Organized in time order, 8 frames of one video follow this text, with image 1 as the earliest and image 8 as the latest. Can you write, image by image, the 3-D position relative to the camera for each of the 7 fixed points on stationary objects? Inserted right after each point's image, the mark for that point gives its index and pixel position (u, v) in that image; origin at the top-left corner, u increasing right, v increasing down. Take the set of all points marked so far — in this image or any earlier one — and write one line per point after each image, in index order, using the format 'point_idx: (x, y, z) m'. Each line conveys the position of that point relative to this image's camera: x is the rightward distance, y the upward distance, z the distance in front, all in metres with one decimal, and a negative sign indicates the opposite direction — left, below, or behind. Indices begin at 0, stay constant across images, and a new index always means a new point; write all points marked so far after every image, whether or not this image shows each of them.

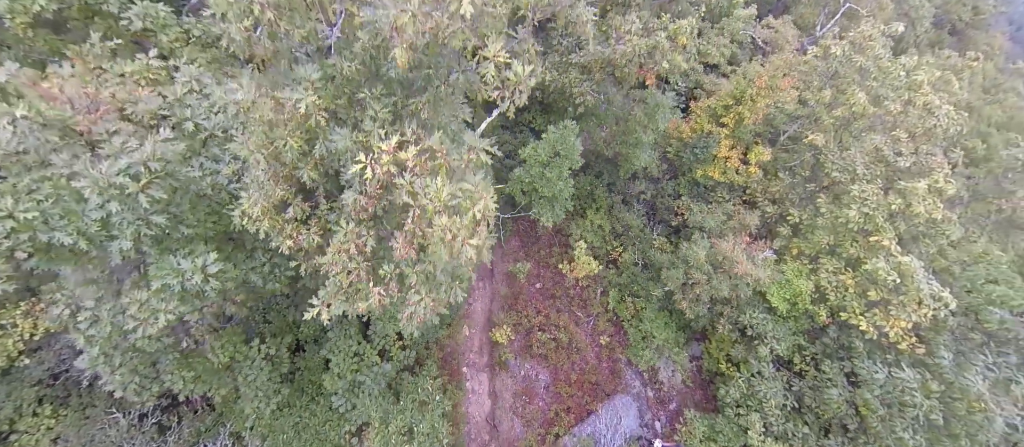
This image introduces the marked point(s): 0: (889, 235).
0: (+9.2, -0.3, +11.0) m
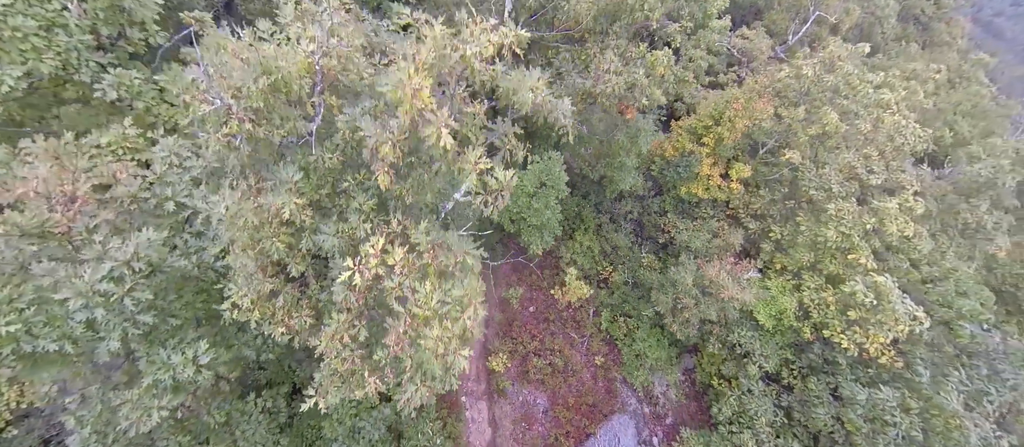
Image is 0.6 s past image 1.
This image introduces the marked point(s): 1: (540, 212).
0: (+9.0, -0.8, +11.3) m
1: (+0.8, +0.4, +13.2) m
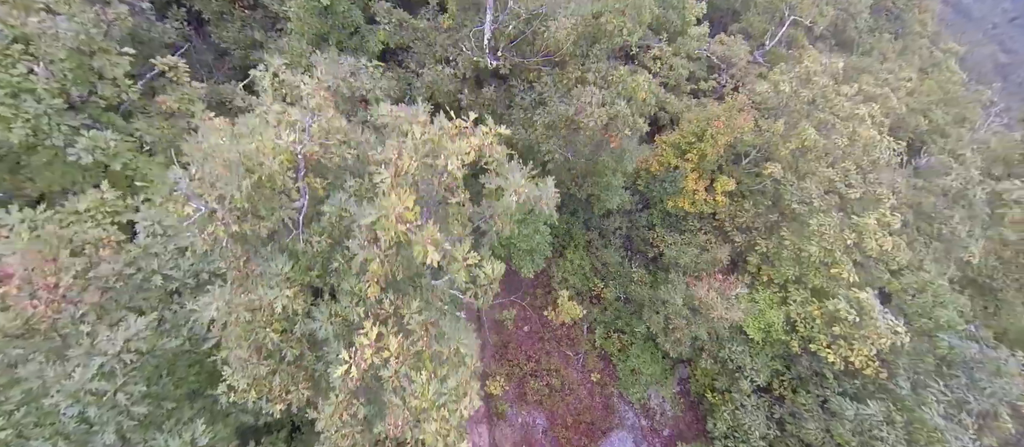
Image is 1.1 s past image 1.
0: (+8.7, -1.2, +11.6) m
1: (+0.5, -0.4, +13.3) m
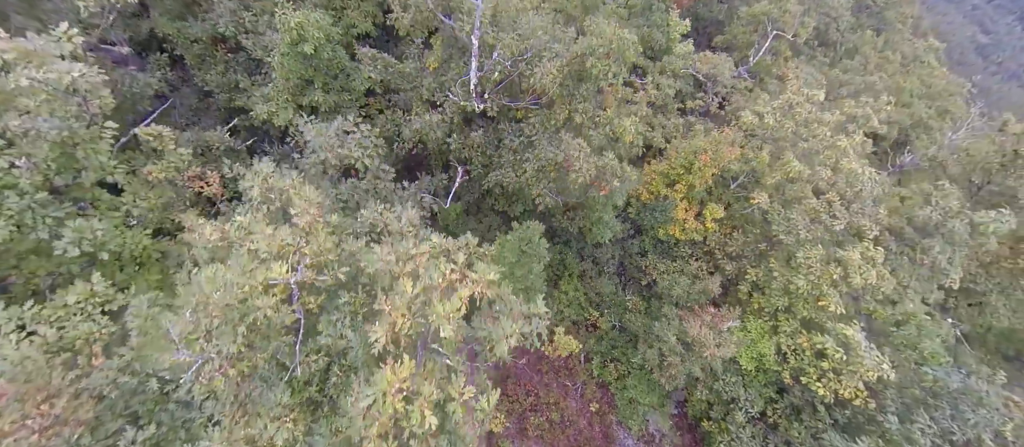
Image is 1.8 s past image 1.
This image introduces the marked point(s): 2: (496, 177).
0: (+8.6, -2.1, +11.8) m
1: (+0.3, -1.7, +13.4) m
2: (-0.5, +1.4, +13.8) m
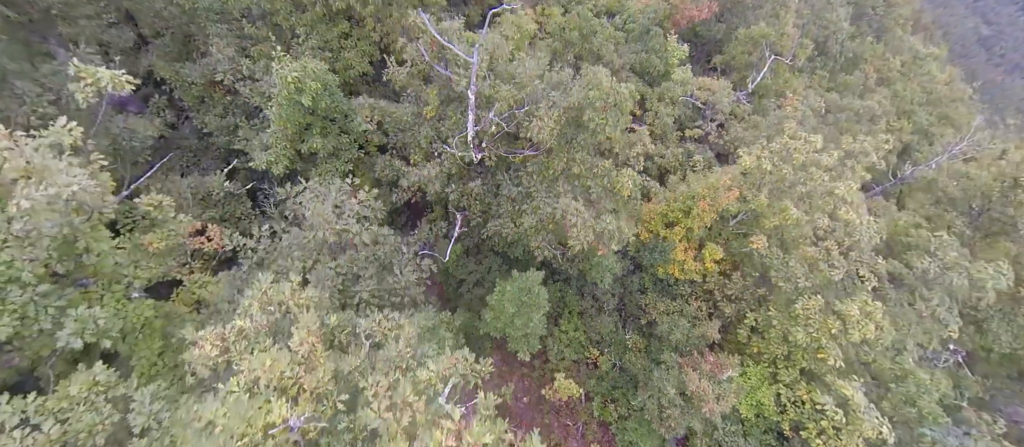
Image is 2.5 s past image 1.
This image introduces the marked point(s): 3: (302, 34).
0: (+8.6, -3.5, +11.9) m
1: (+0.3, -3.2, +13.4) m
2: (-0.5, -0.1, +13.8) m
3: (-7.8, +6.9, +16.4) m
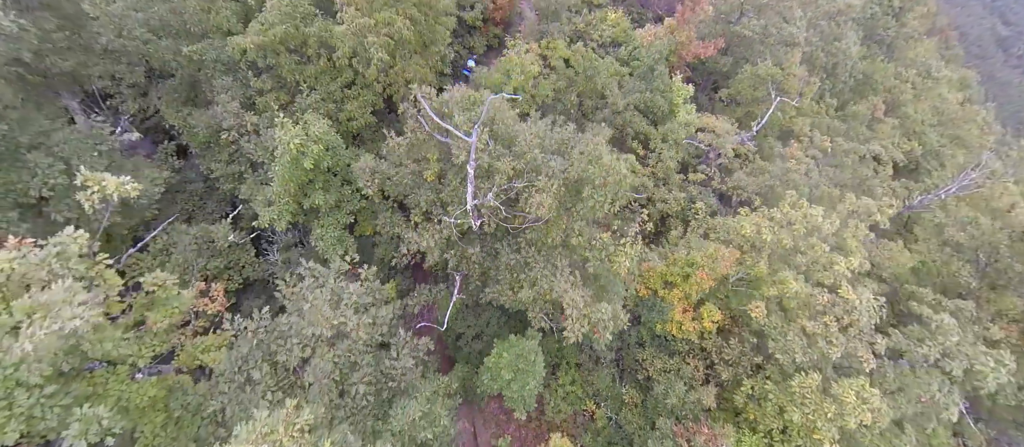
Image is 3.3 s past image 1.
0: (+8.4, -5.7, +11.9) m
1: (+0.2, -5.2, +13.6) m
2: (-0.6, -2.1, +14.0) m
3: (-7.7, +5.0, +16.6) m
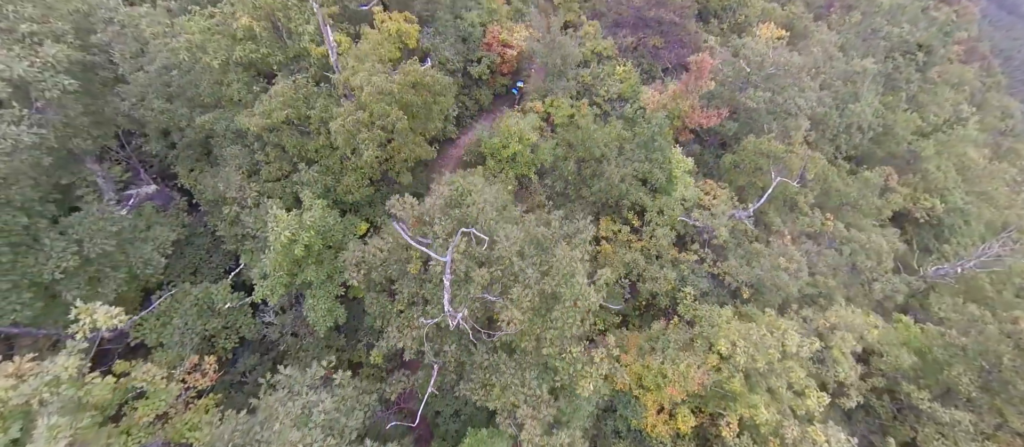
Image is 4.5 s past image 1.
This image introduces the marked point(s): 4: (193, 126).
0: (+7.2, -9.4, +11.9) m
1: (-0.9, -8.4, +14.0) m
2: (-1.5, -5.3, +14.4) m
3: (-8.0, +2.3, +17.2) m
4: (-13.1, +4.0, +18.2) m
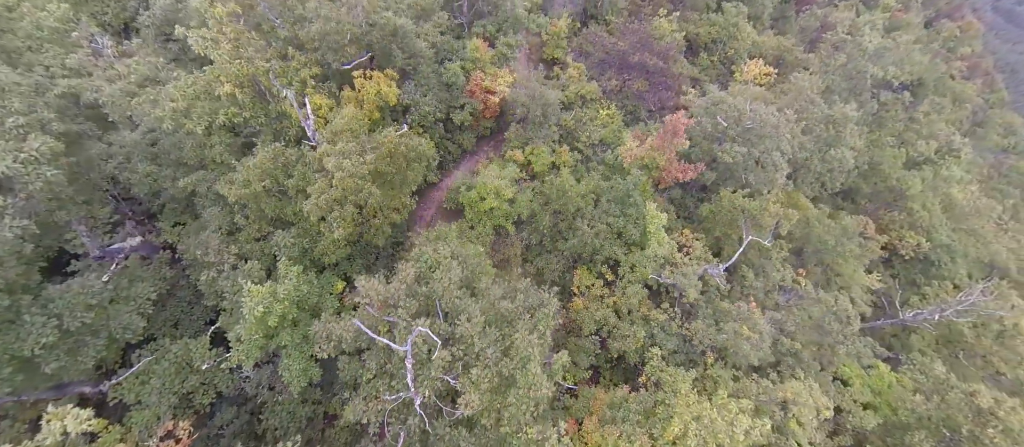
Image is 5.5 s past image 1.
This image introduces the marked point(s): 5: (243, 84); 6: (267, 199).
0: (+5.8, -12.1, +12.4) m
1: (-2.3, -11.0, +14.5) m
2: (-2.8, -7.9, +14.9) m
3: (-9.2, -0.2, +17.8) m
4: (-14.2, +1.6, +18.8) m
5: (-11.2, +5.8, +18.4) m
6: (-9.7, +1.0, +17.7) m
